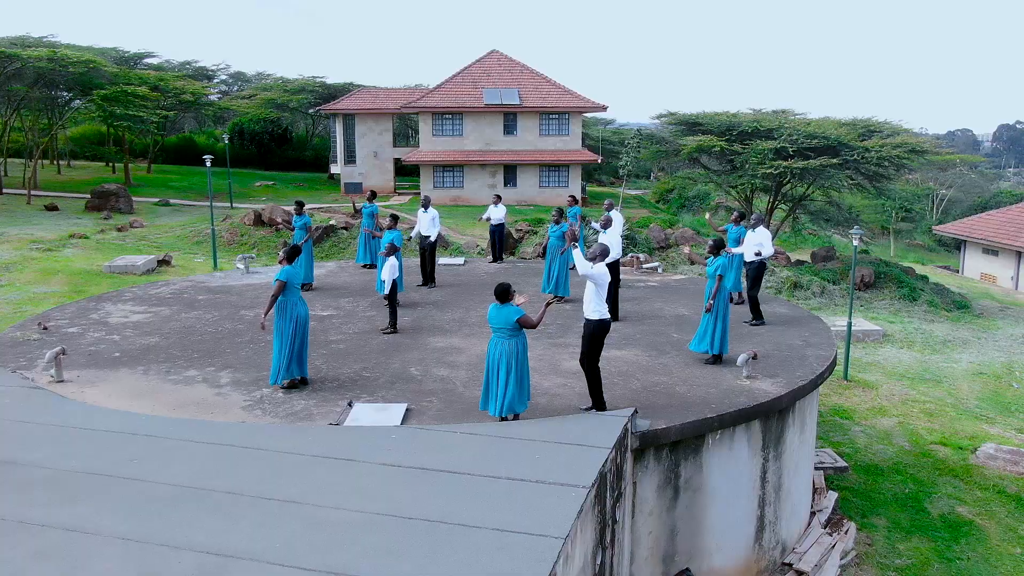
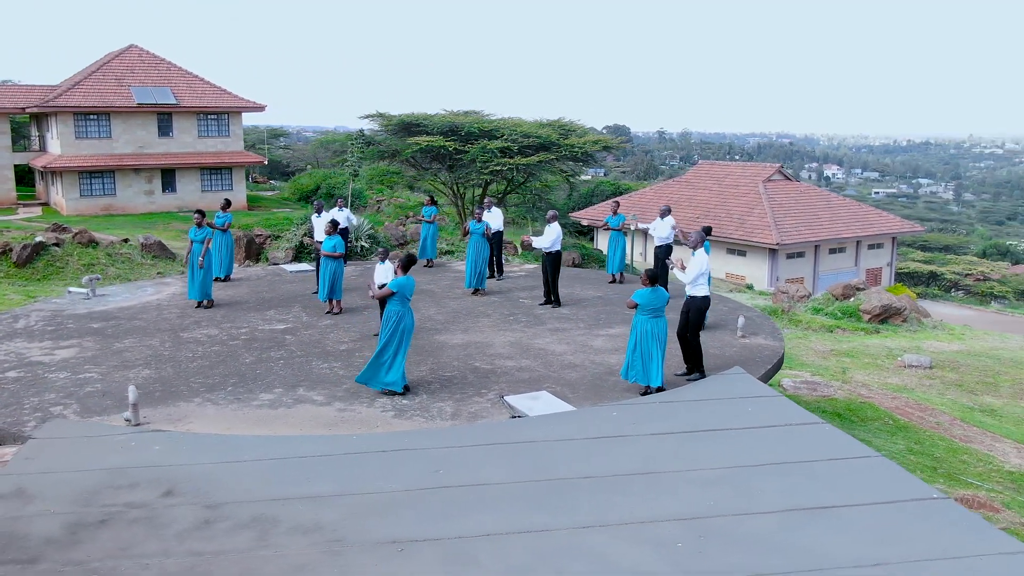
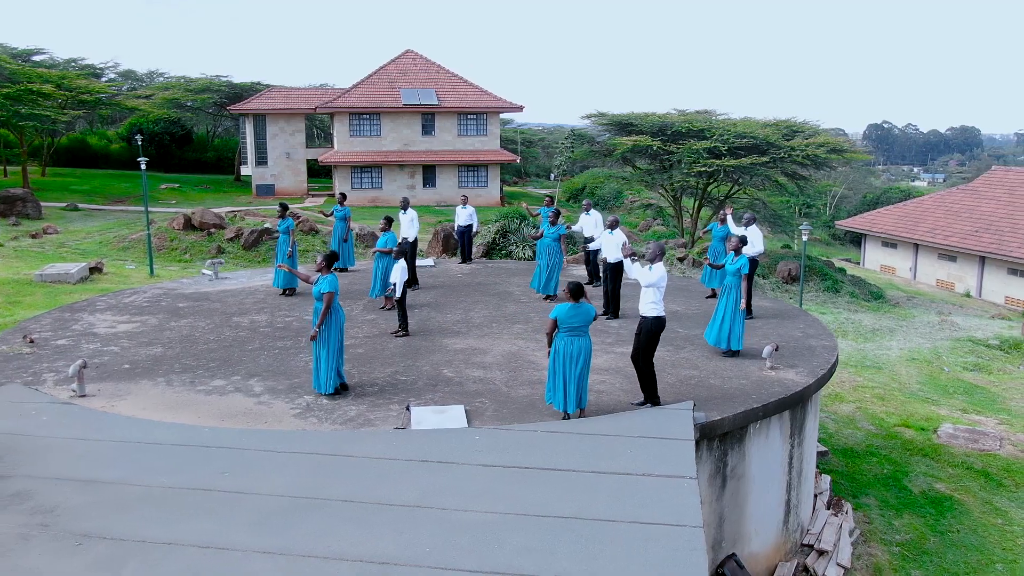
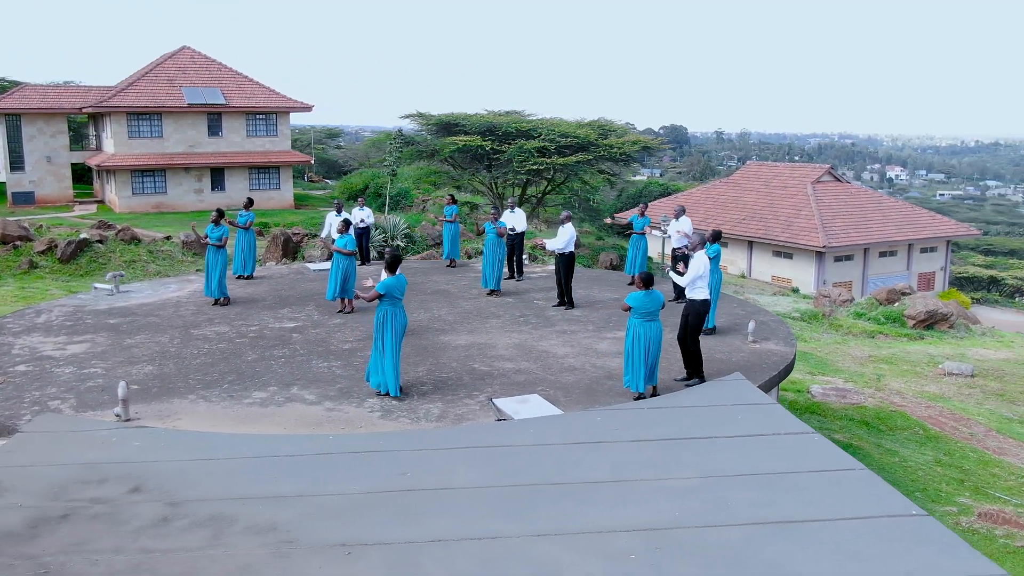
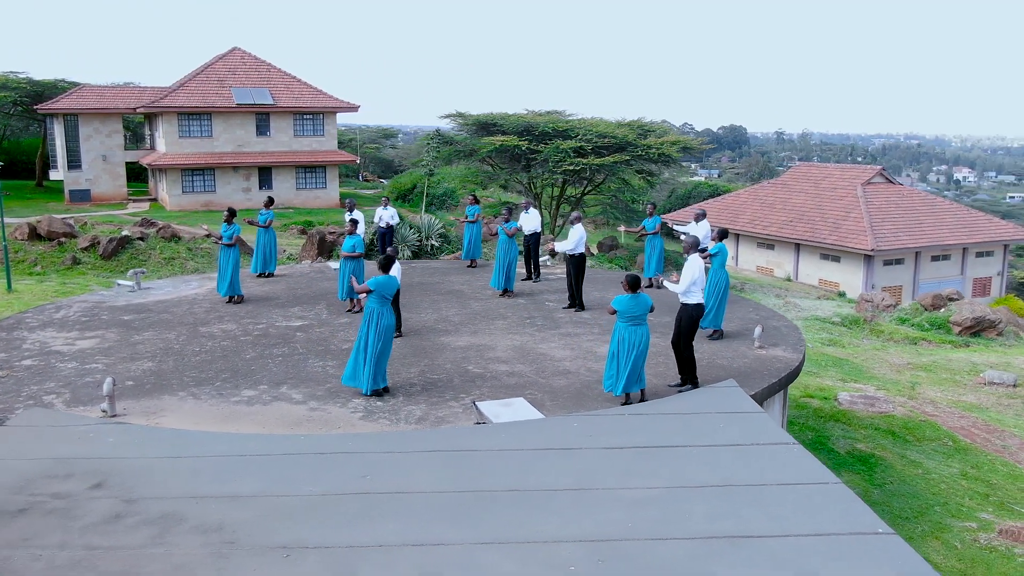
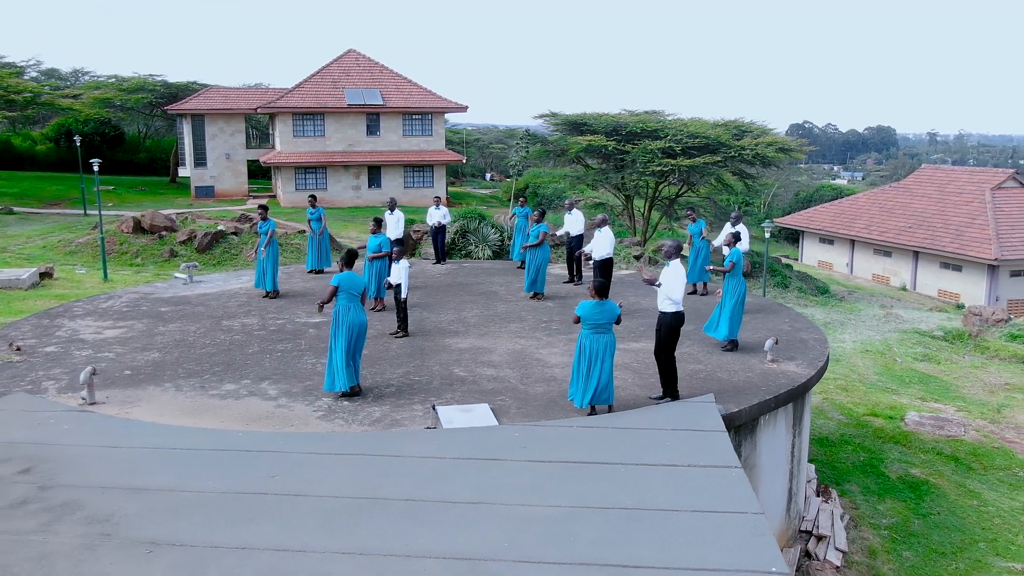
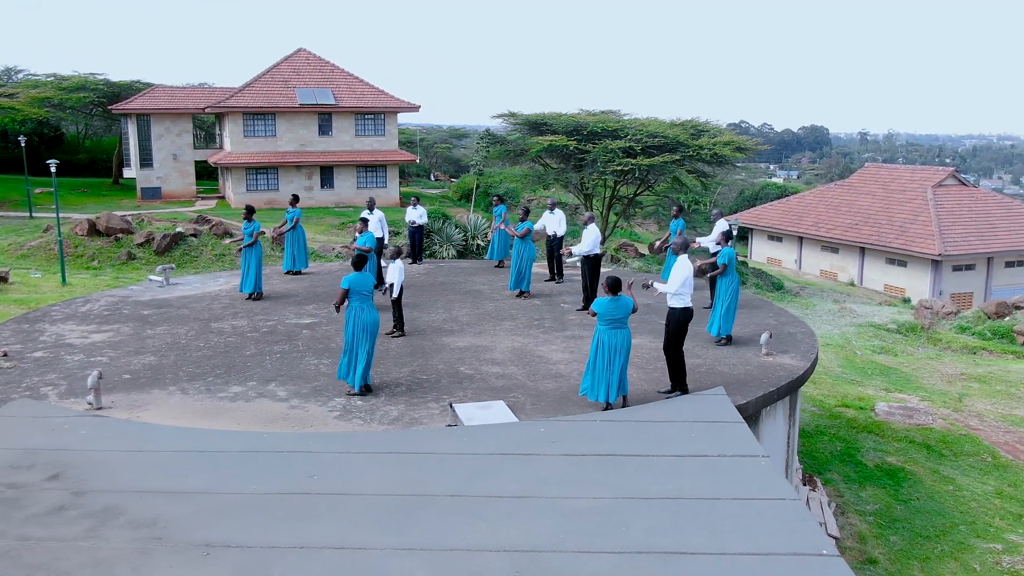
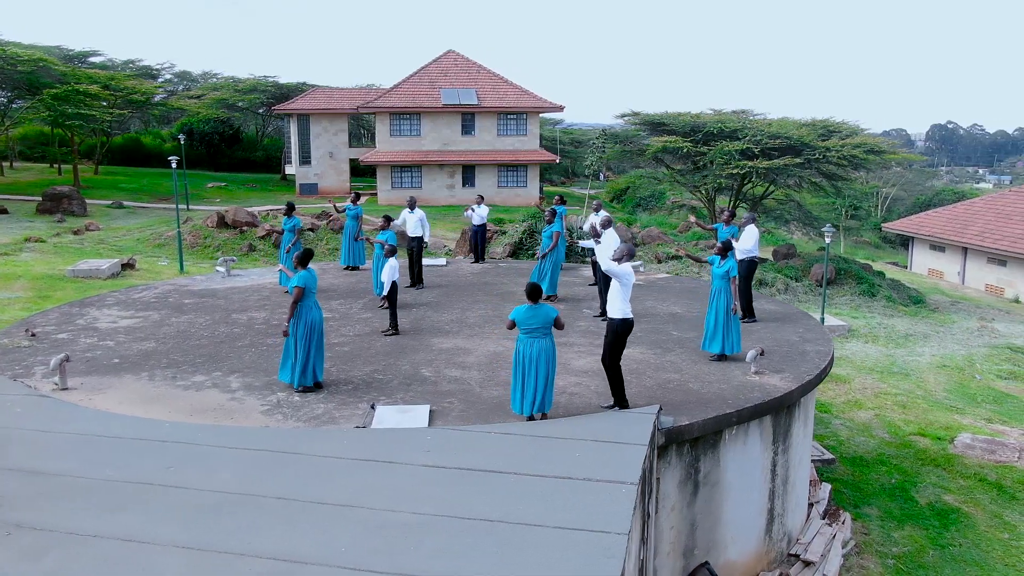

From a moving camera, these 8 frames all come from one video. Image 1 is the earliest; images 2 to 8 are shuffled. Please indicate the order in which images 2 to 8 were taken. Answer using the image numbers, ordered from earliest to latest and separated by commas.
8, 3, 6, 7, 5, 4, 2
